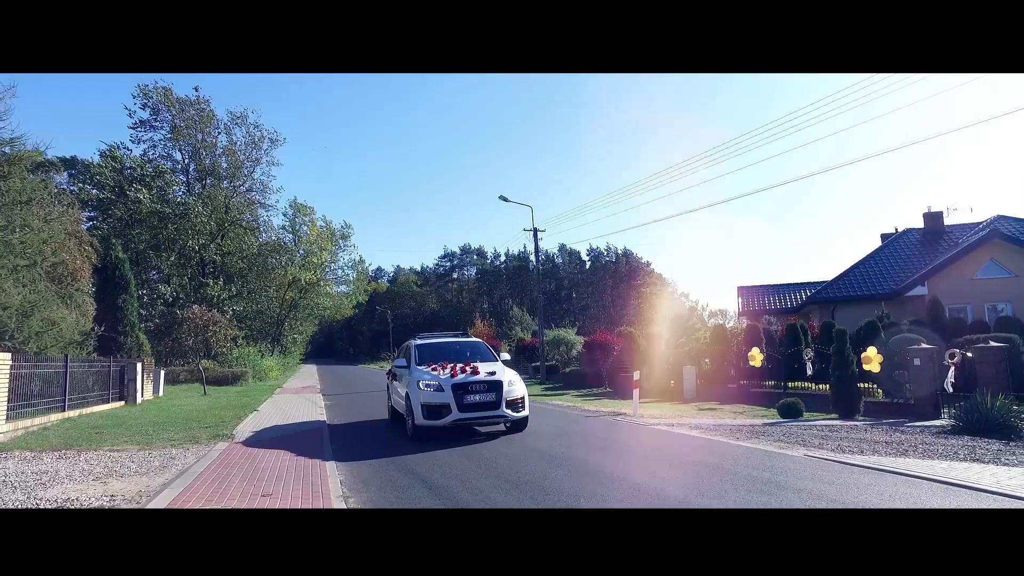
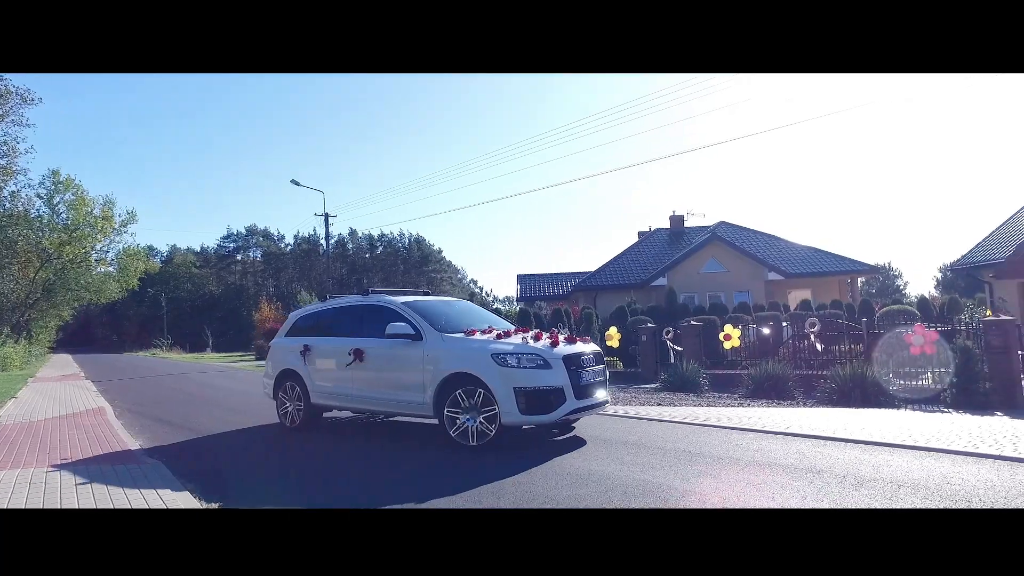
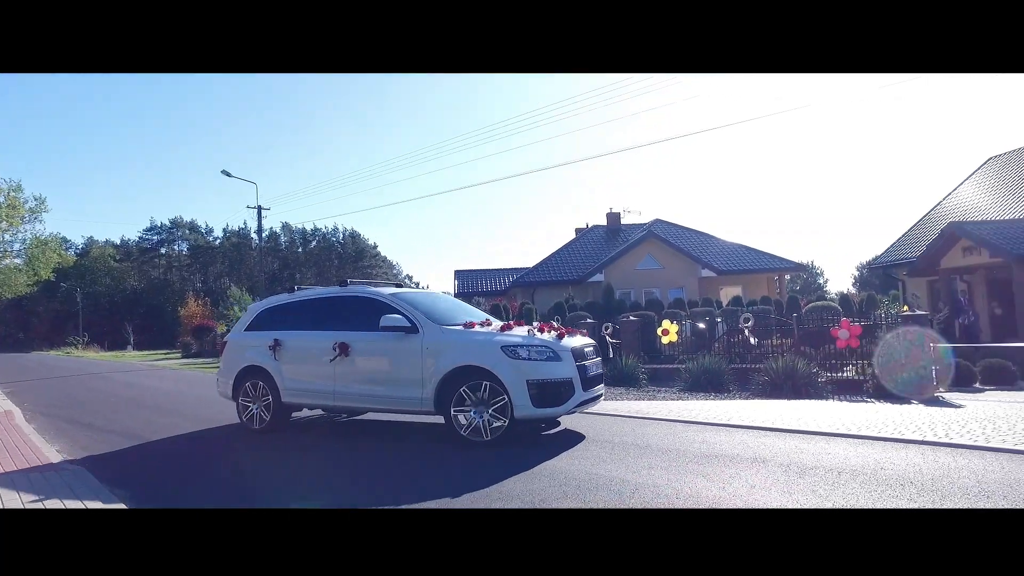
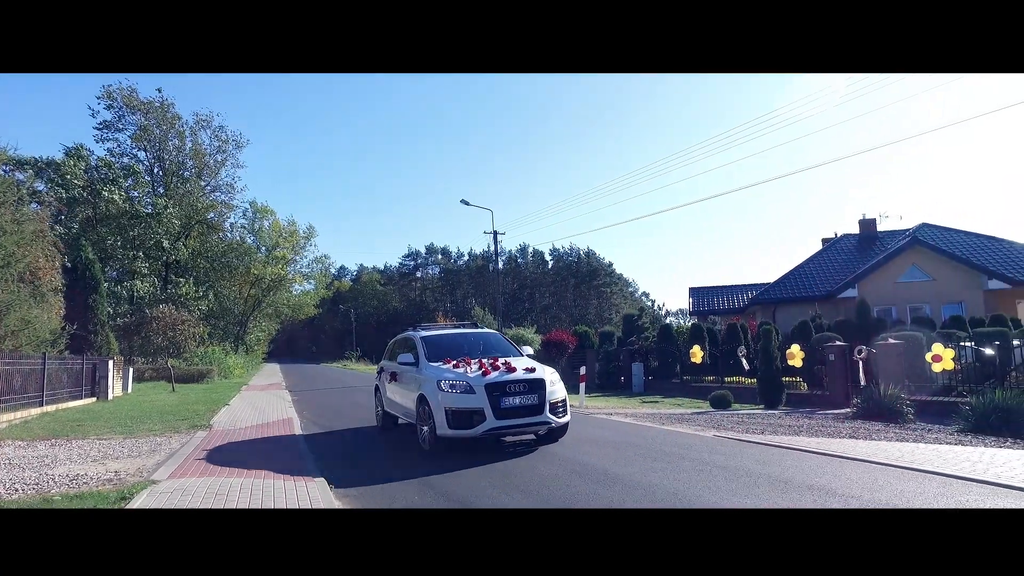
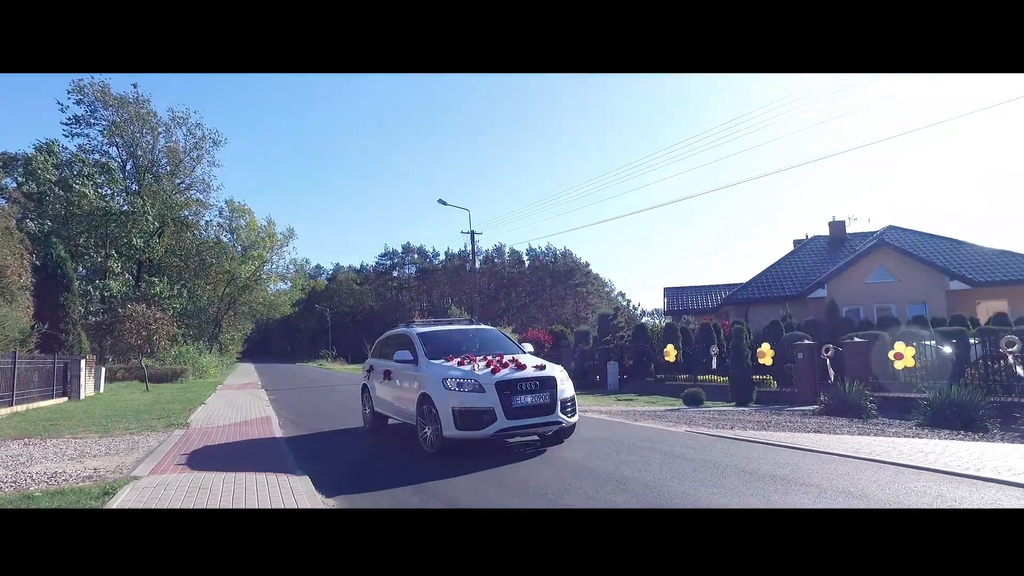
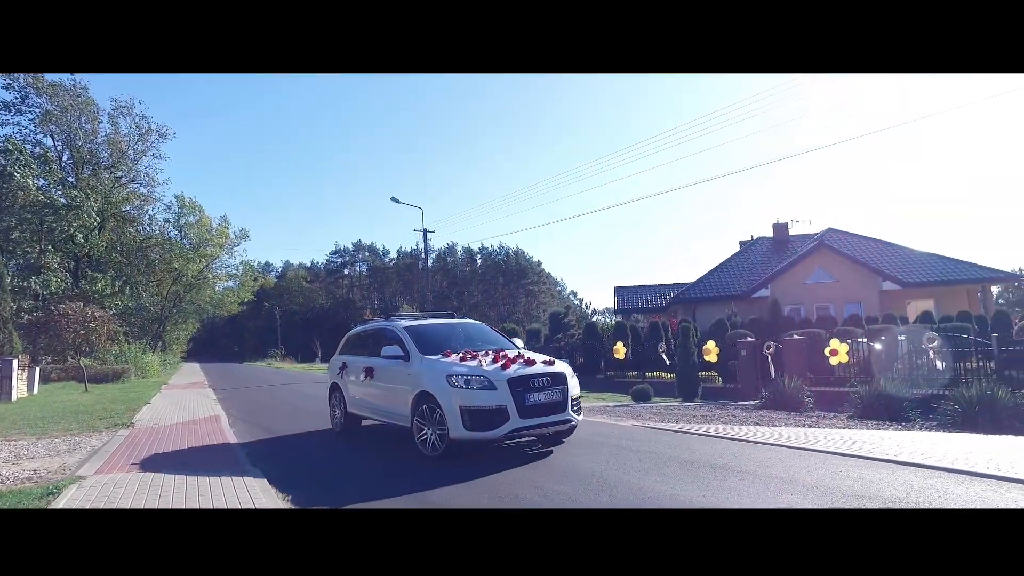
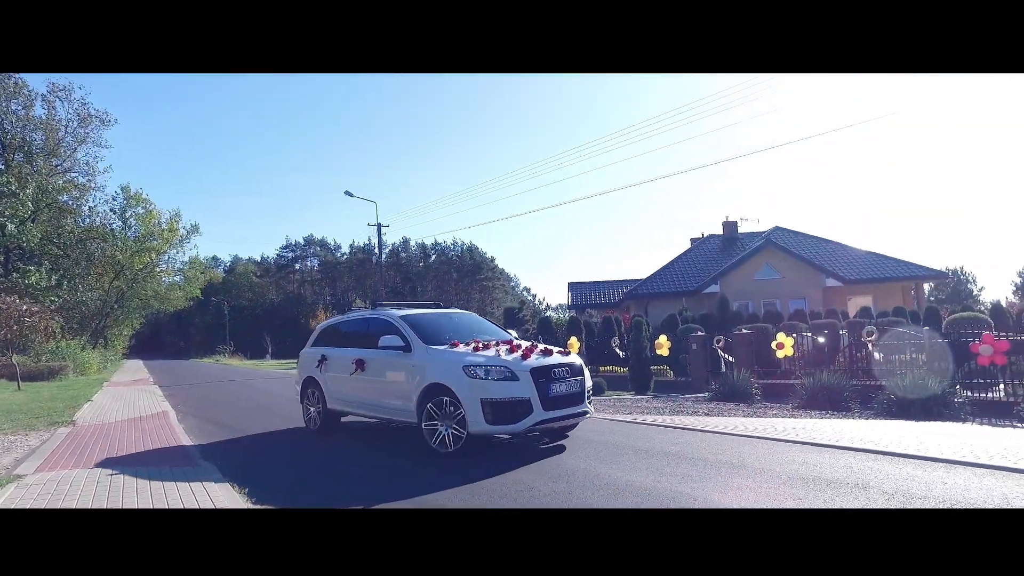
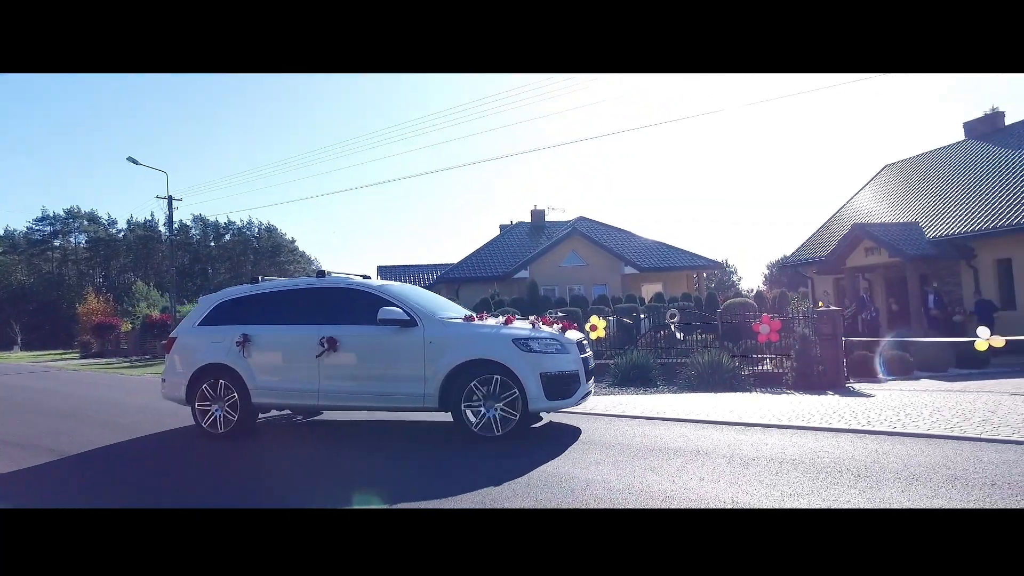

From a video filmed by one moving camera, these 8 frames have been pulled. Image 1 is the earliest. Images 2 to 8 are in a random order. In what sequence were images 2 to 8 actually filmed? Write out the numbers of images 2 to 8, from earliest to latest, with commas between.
4, 5, 6, 7, 2, 3, 8
